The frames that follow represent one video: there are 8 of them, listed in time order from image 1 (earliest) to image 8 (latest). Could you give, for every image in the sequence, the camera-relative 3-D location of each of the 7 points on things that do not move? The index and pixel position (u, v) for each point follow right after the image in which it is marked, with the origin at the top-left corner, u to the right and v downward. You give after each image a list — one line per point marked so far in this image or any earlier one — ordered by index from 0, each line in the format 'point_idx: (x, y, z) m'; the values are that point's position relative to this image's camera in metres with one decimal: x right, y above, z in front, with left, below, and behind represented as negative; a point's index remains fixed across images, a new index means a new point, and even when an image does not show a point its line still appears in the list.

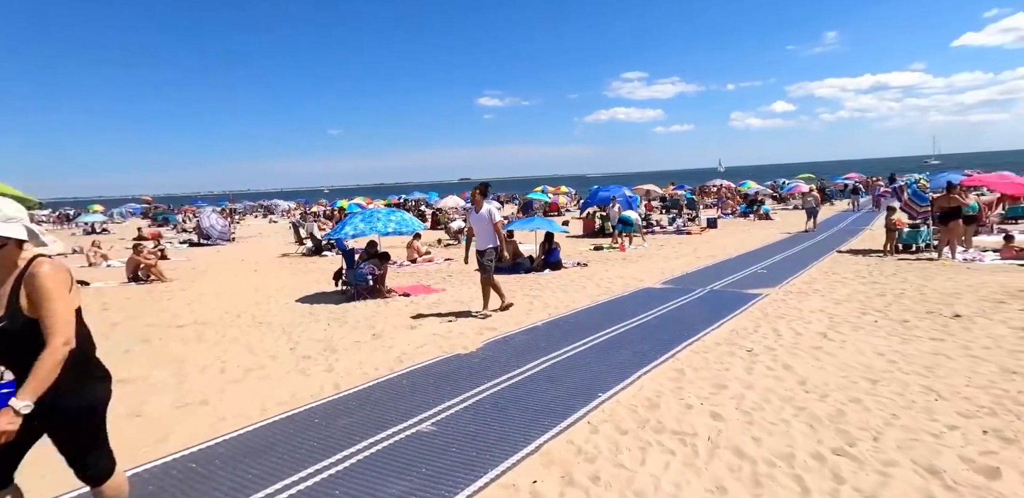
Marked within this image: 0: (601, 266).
0: (+2.2, -0.4, +13.1) m
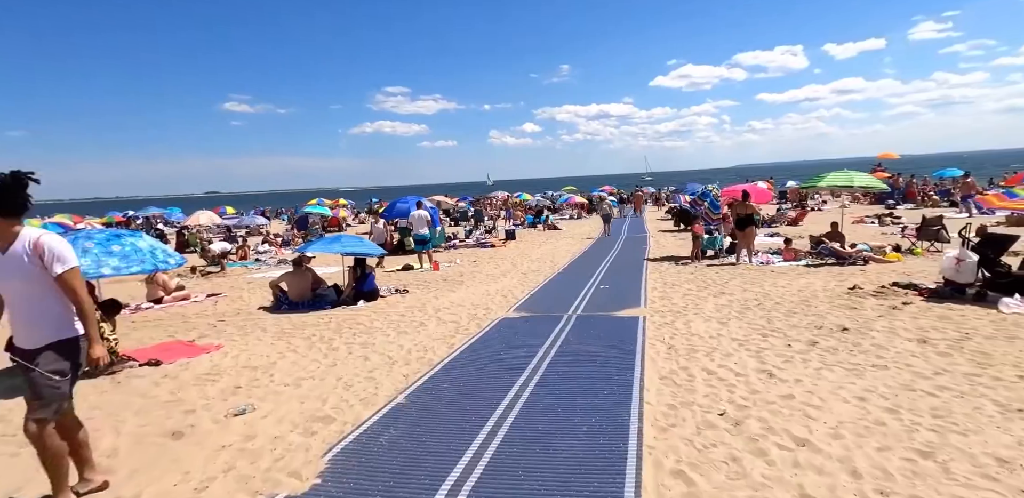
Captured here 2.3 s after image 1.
0: (-1.8, -0.9, +11.0) m
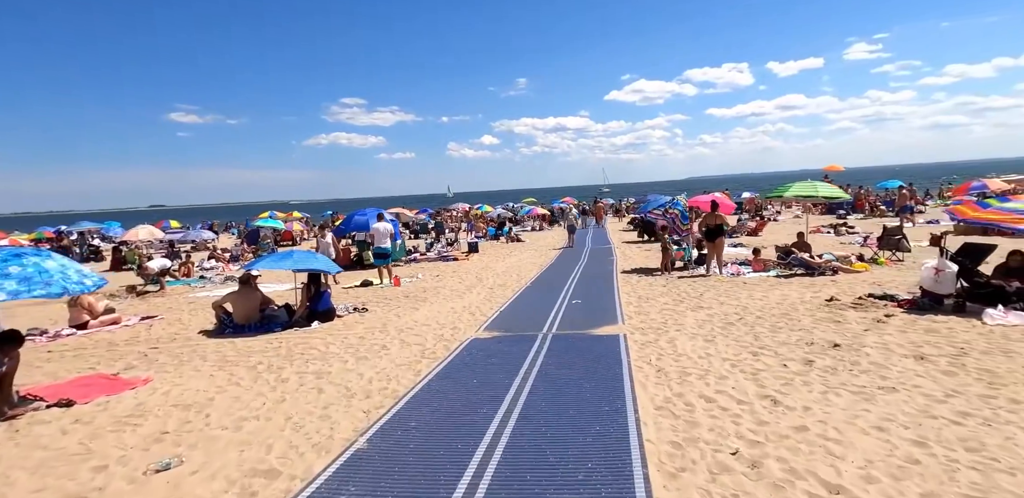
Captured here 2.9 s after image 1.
0: (-2.4, -1.2, +10.2) m
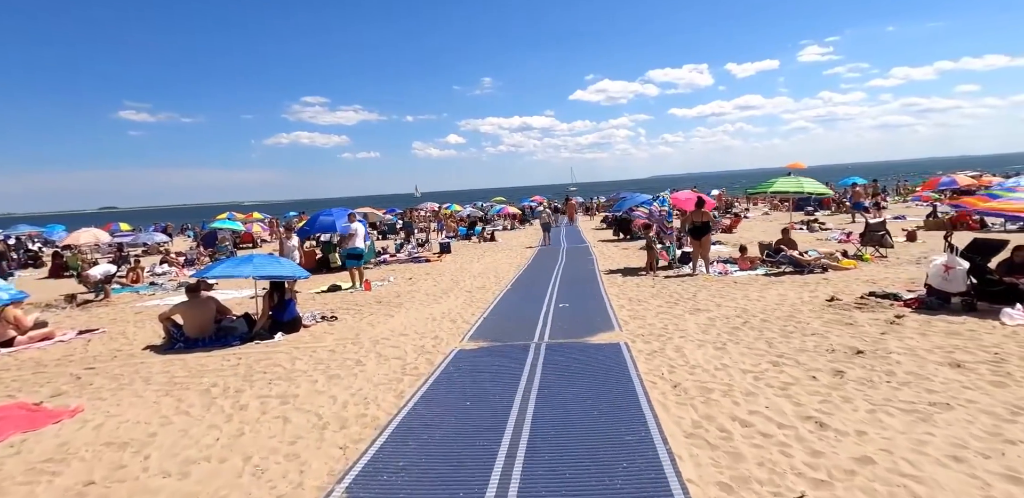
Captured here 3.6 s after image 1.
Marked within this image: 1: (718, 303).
0: (-2.7, -1.2, +9.4) m
1: (+3.3, -0.9, +8.6) m
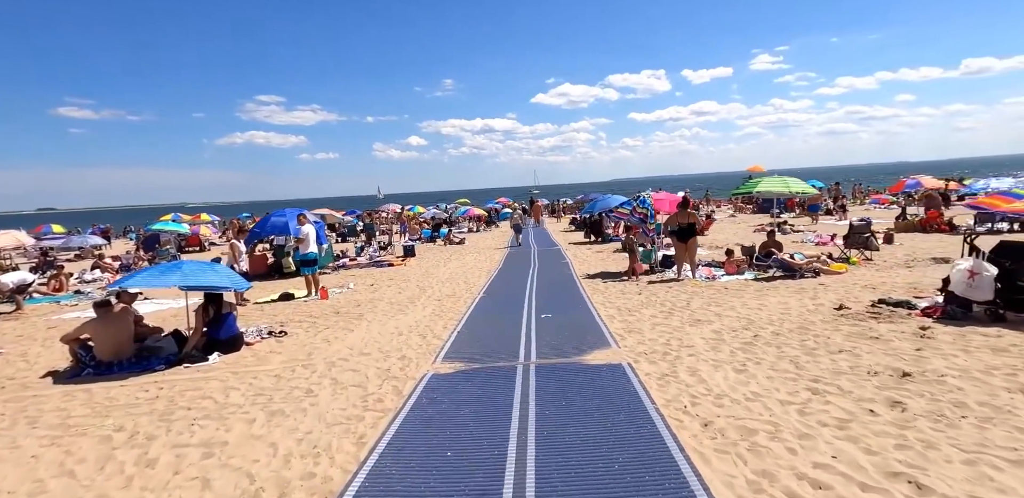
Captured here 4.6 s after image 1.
0: (-3.0, -1.3, +8.2) m
1: (+3.0, -0.9, +7.8) m
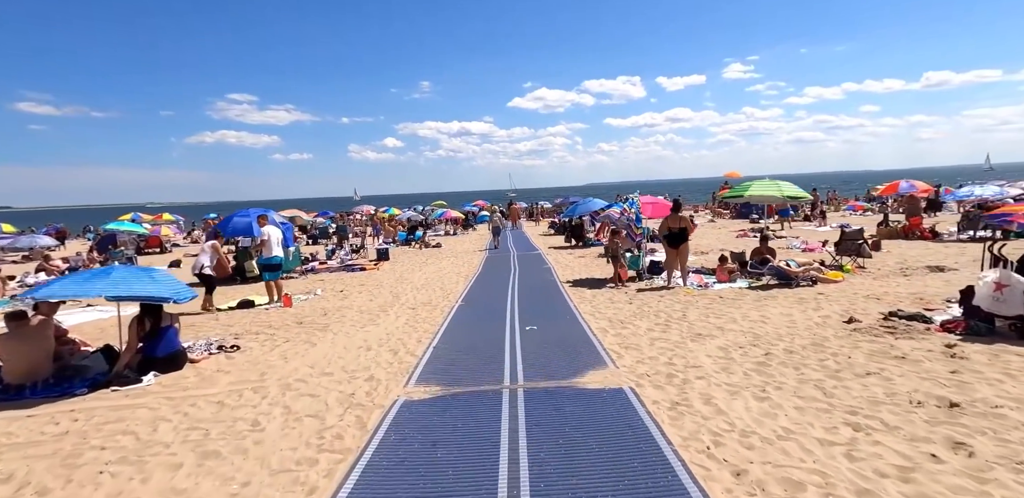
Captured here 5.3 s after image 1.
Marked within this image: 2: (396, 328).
0: (-3.3, -1.3, +7.3) m
1: (+2.7, -1.0, +7.2) m
2: (-1.8, -1.2, +8.3) m
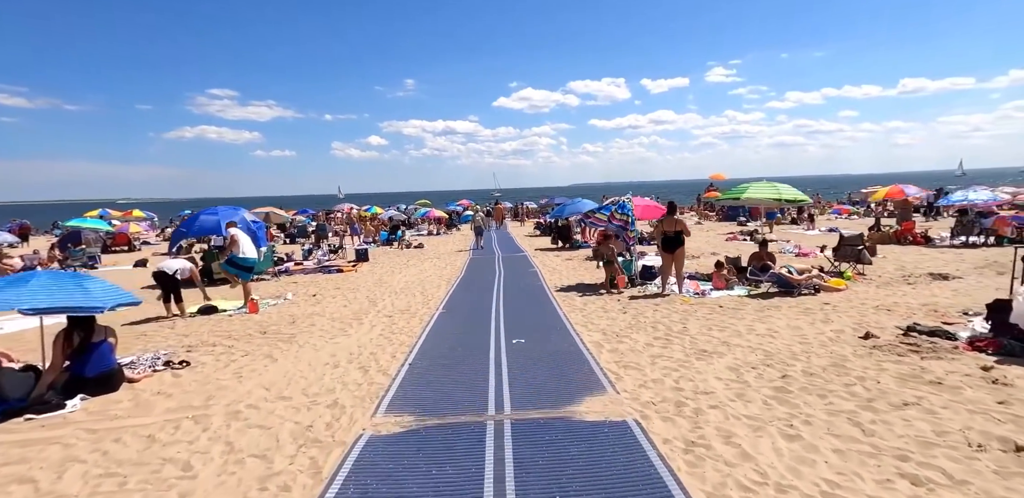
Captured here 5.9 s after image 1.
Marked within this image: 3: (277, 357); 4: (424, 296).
0: (-3.5, -1.4, +6.5) m
1: (+2.6, -1.1, +6.5) m
2: (-2.0, -1.3, +7.6) m
3: (-2.9, -1.3, +6.7) m
4: (-1.8, -1.0, +11.0) m
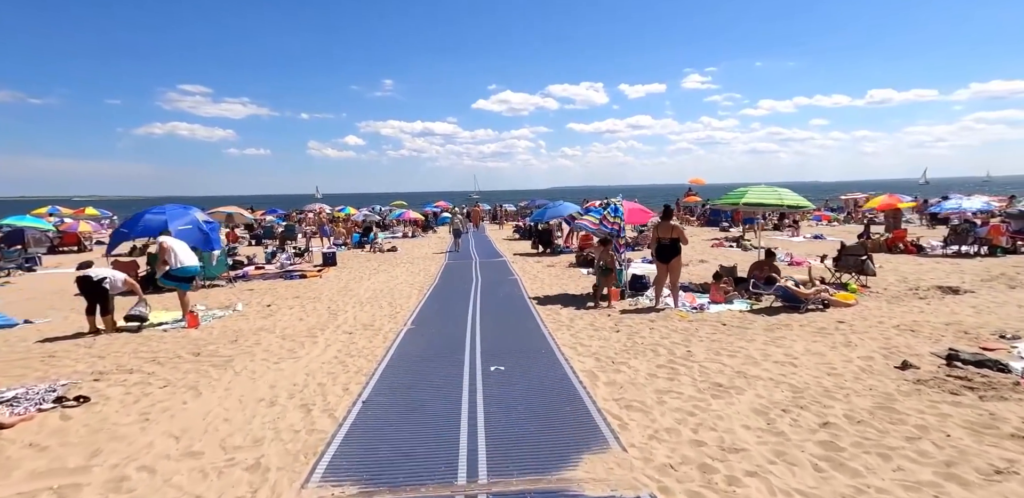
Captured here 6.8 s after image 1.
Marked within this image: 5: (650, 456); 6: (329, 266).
0: (-3.7, -1.5, +5.2) m
1: (+2.3, -1.2, +5.6) m
2: (-2.3, -1.4, +6.4) m
3: (-3.2, -1.4, +5.5) m
4: (-2.2, -1.1, +9.8) m
5: (+0.9, -1.4, +3.6) m
6: (-5.8, -0.6, +16.8) m
